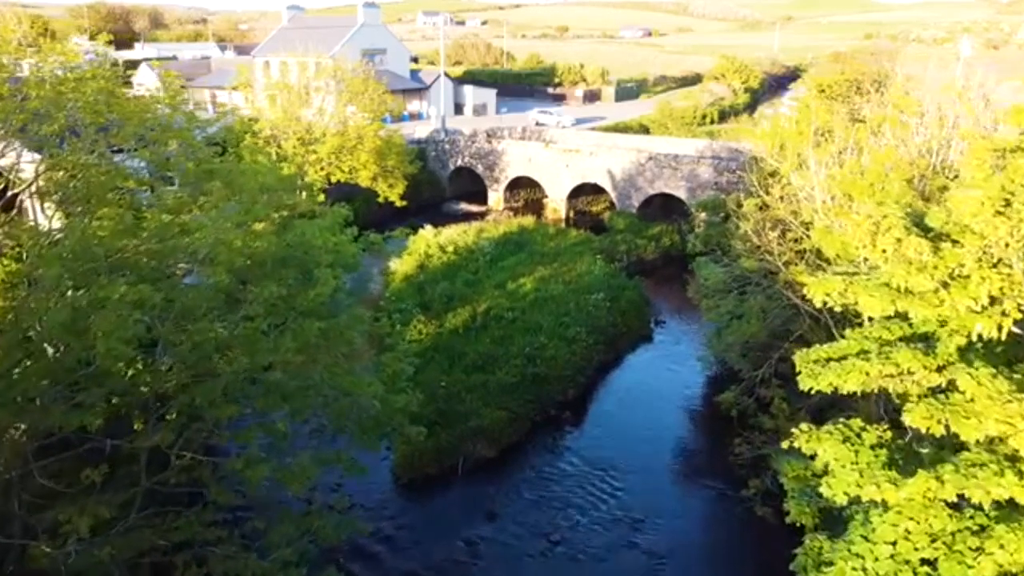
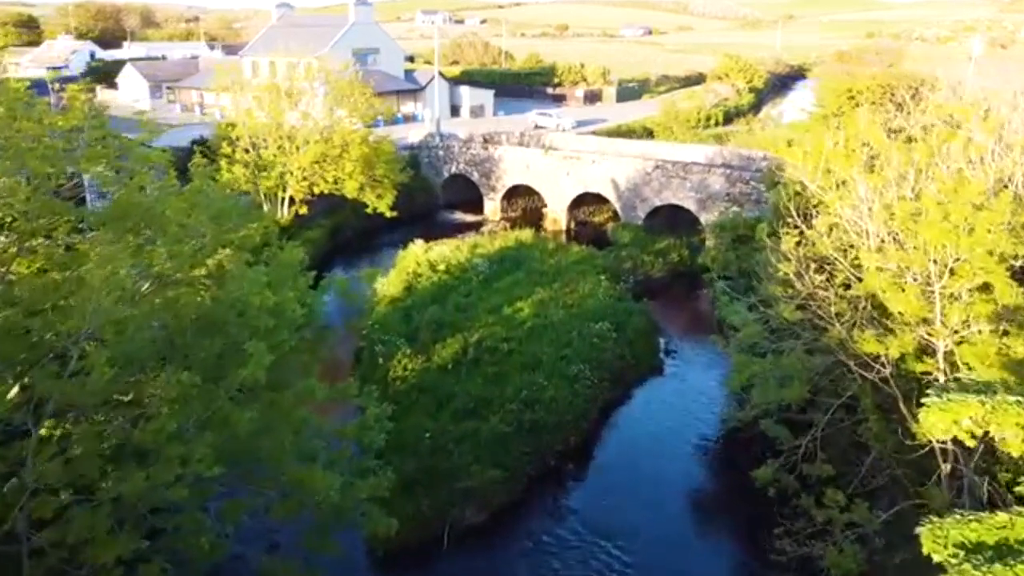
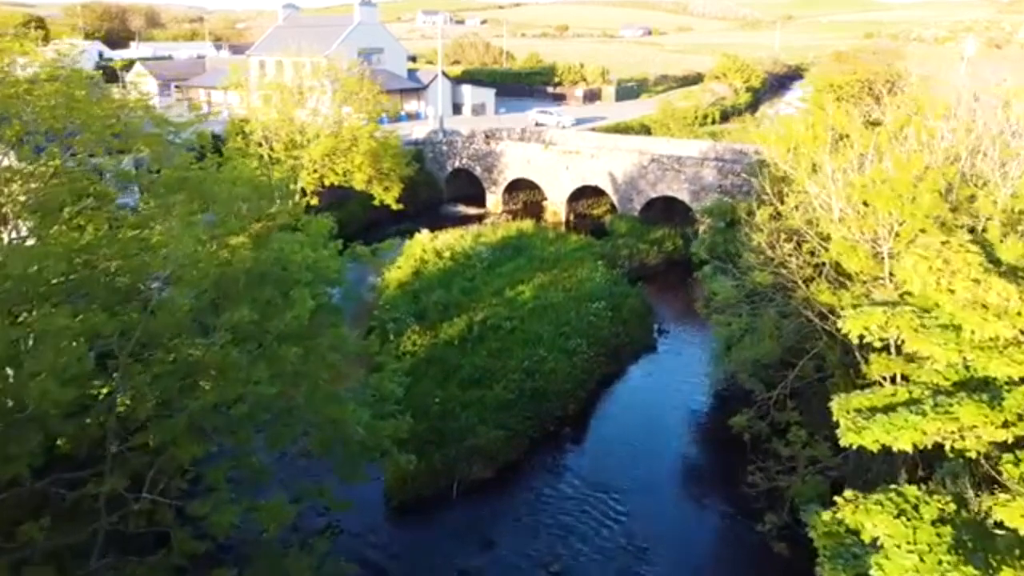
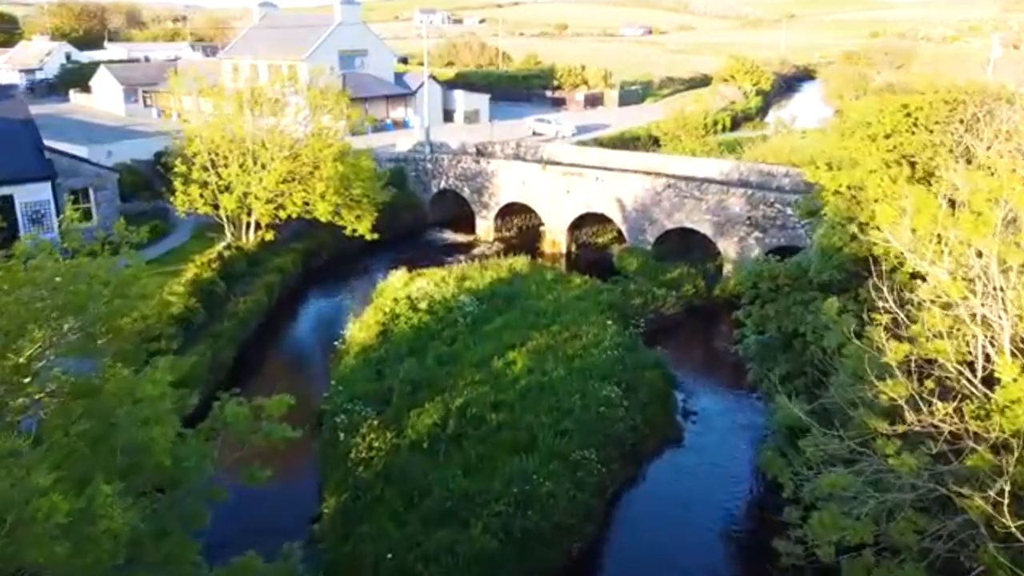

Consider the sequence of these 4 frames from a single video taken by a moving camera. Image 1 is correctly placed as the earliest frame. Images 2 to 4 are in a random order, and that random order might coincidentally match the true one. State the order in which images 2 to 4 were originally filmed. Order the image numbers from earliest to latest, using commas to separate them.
3, 2, 4
